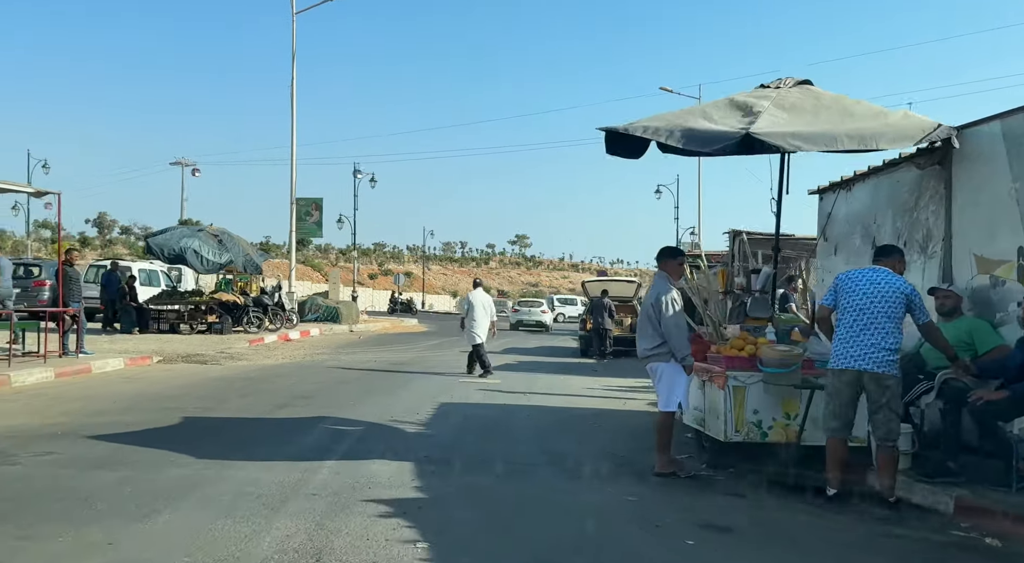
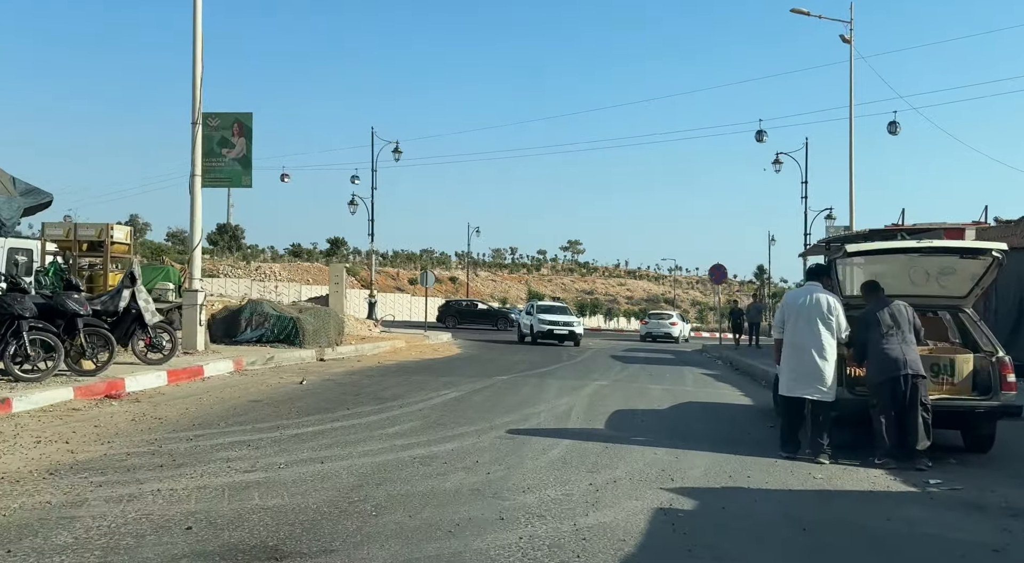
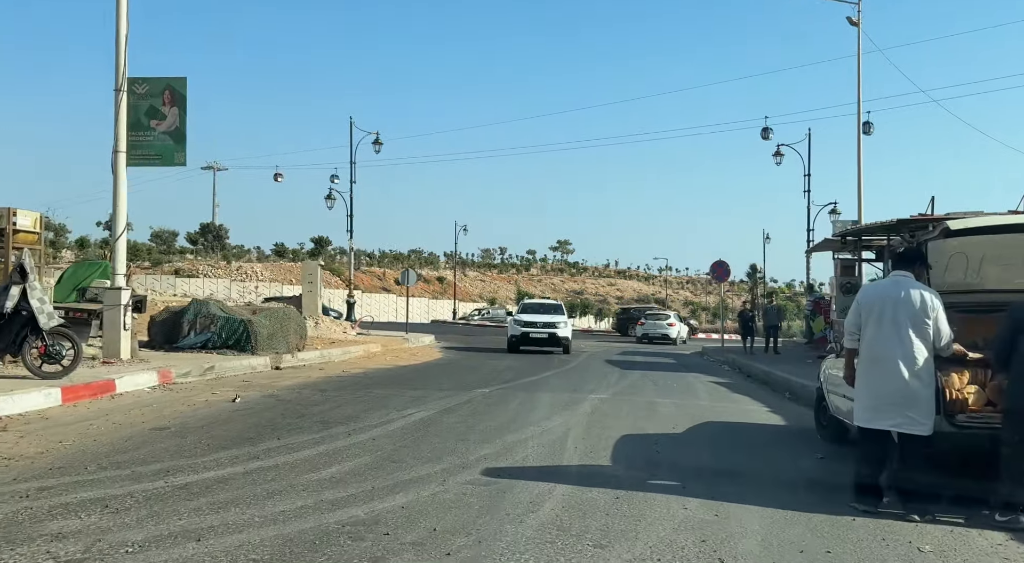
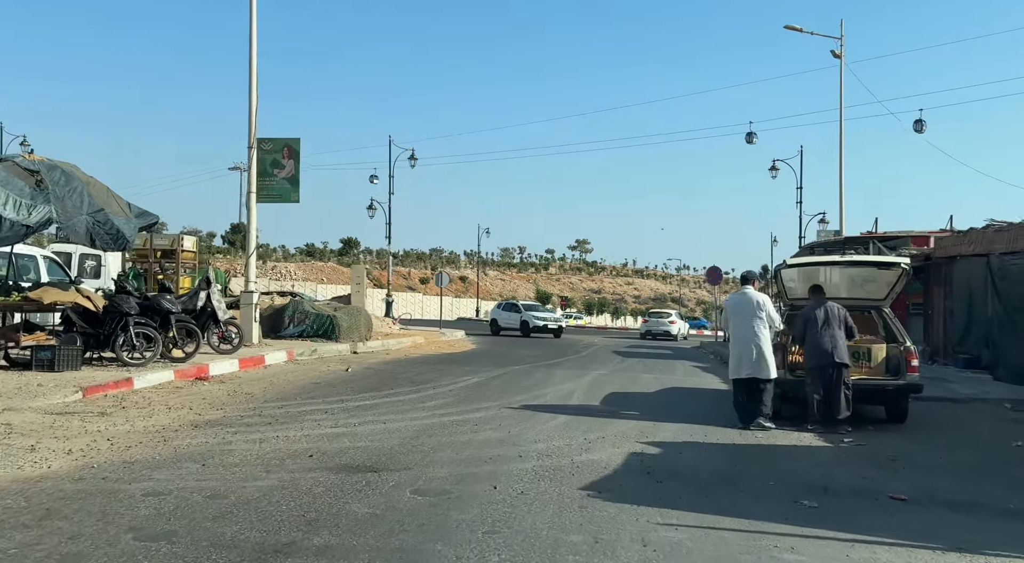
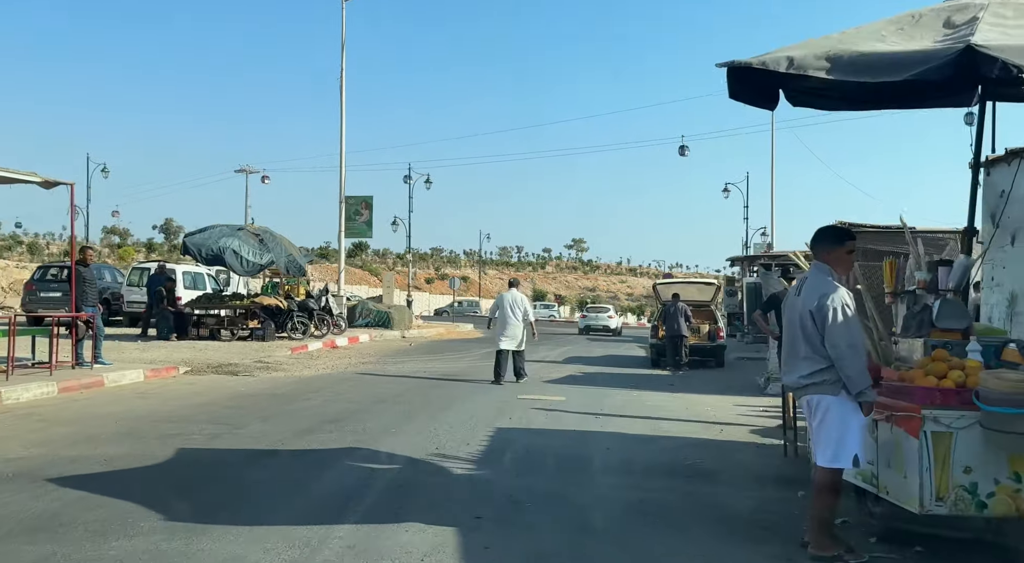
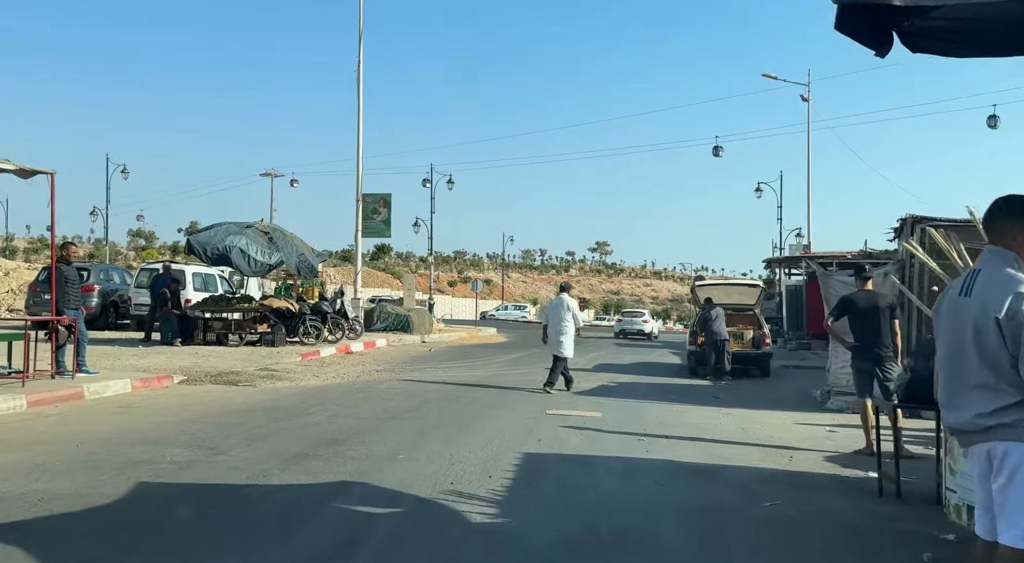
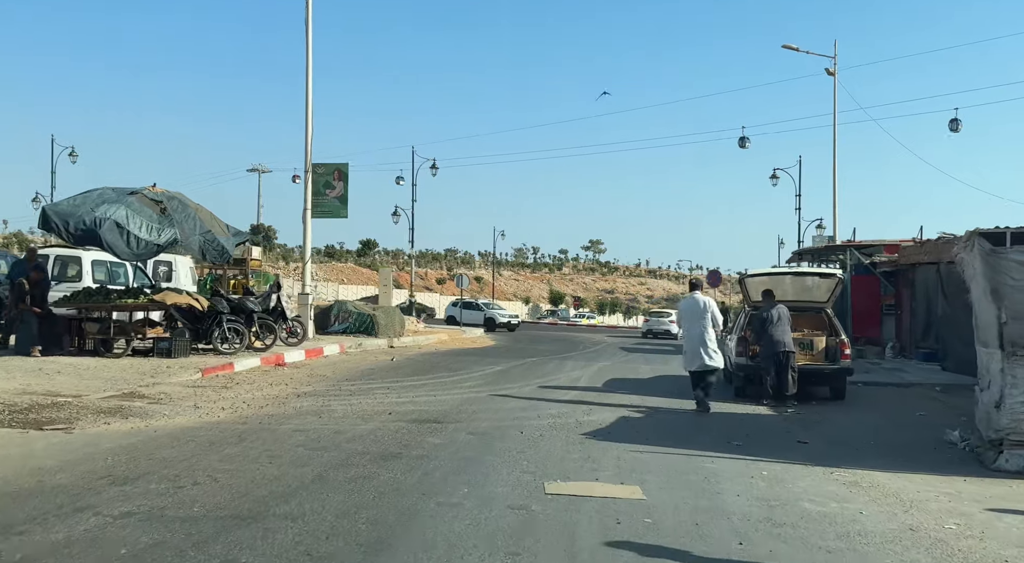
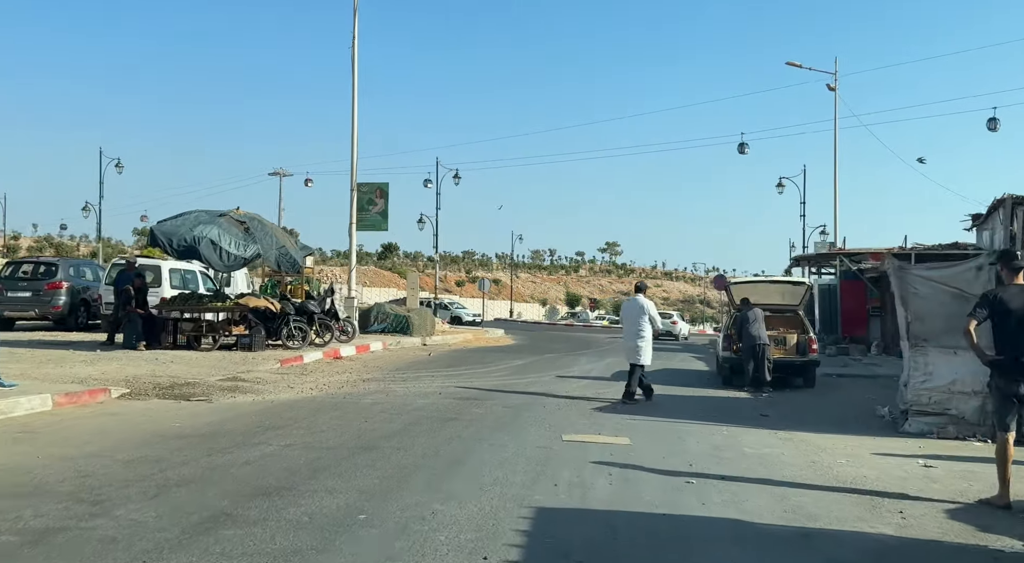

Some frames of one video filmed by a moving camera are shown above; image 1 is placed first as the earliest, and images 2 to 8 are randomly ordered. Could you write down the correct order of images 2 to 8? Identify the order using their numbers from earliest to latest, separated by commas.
5, 6, 8, 7, 4, 2, 3
